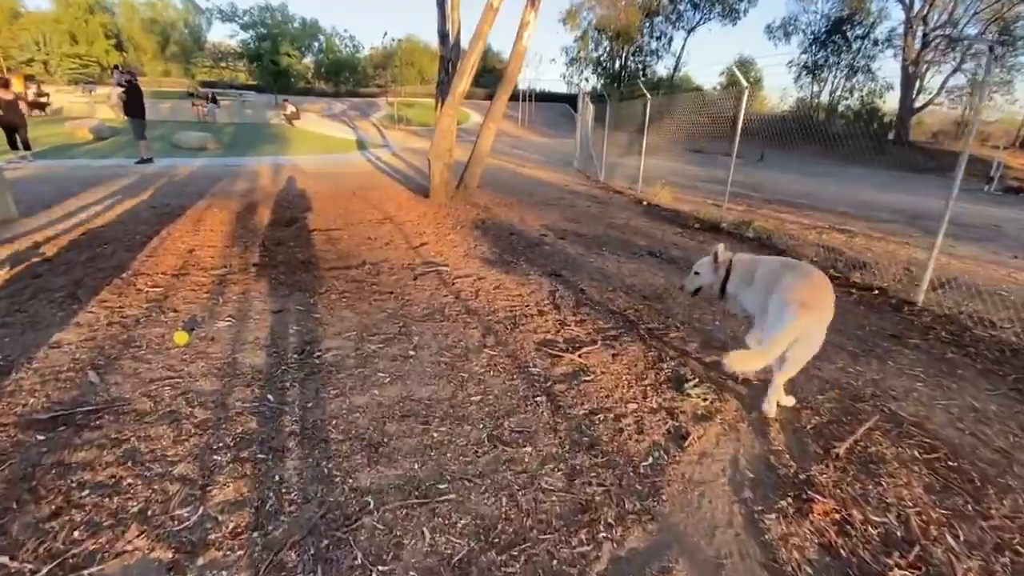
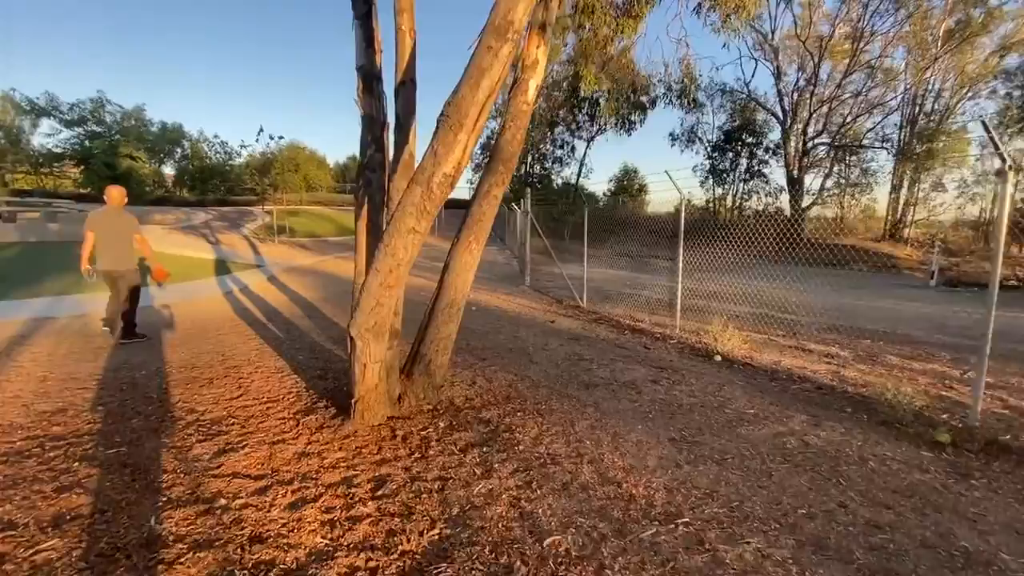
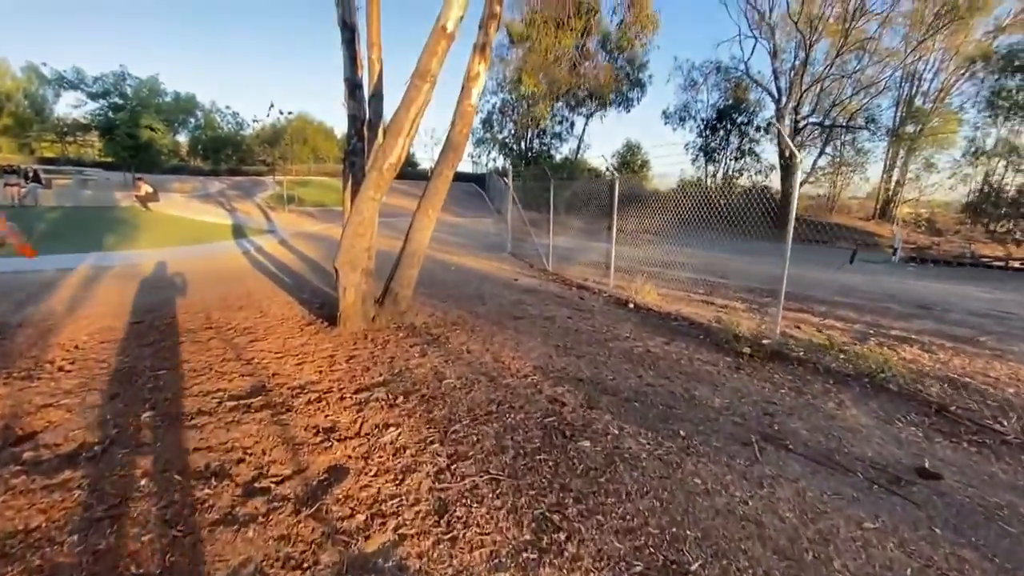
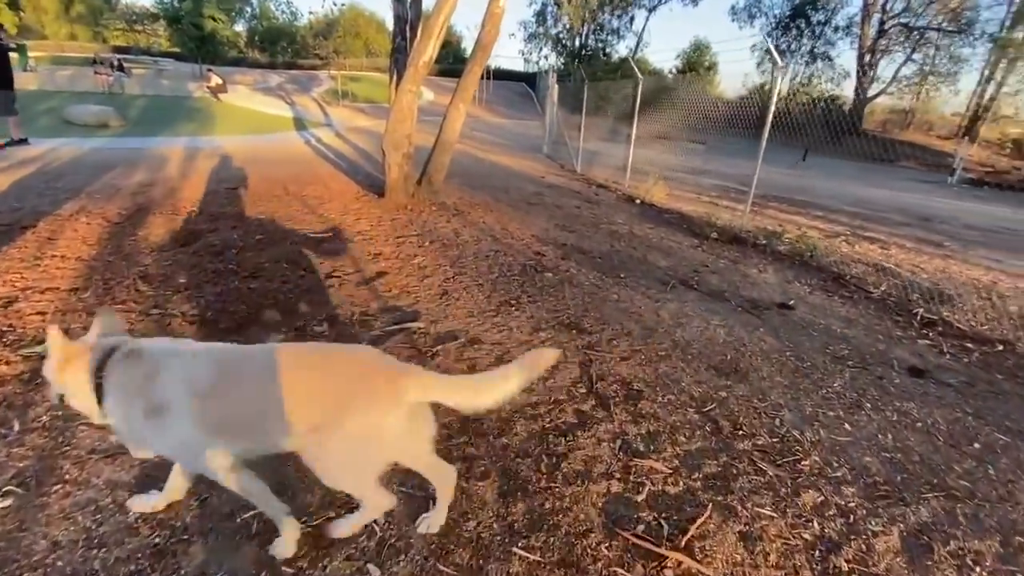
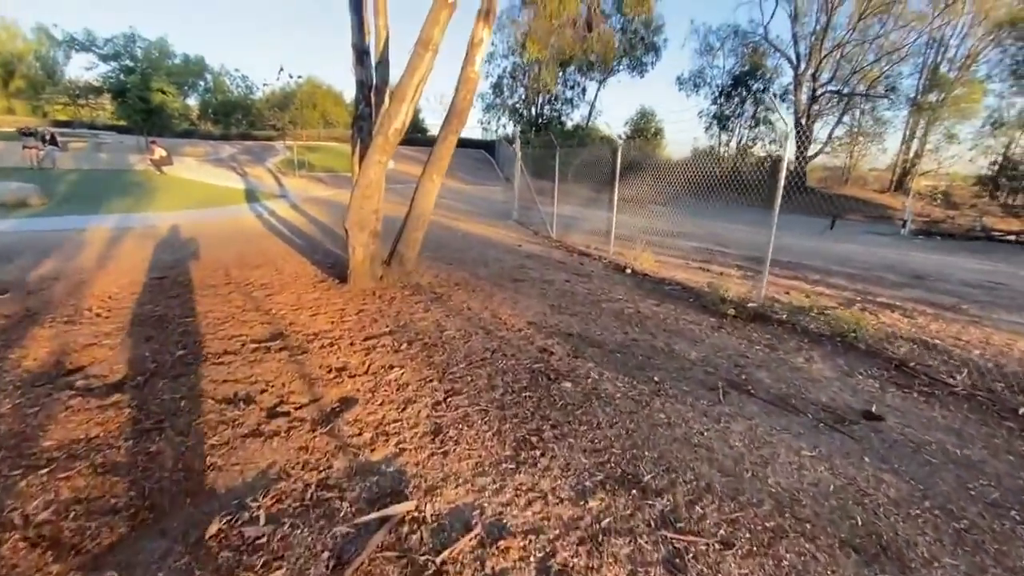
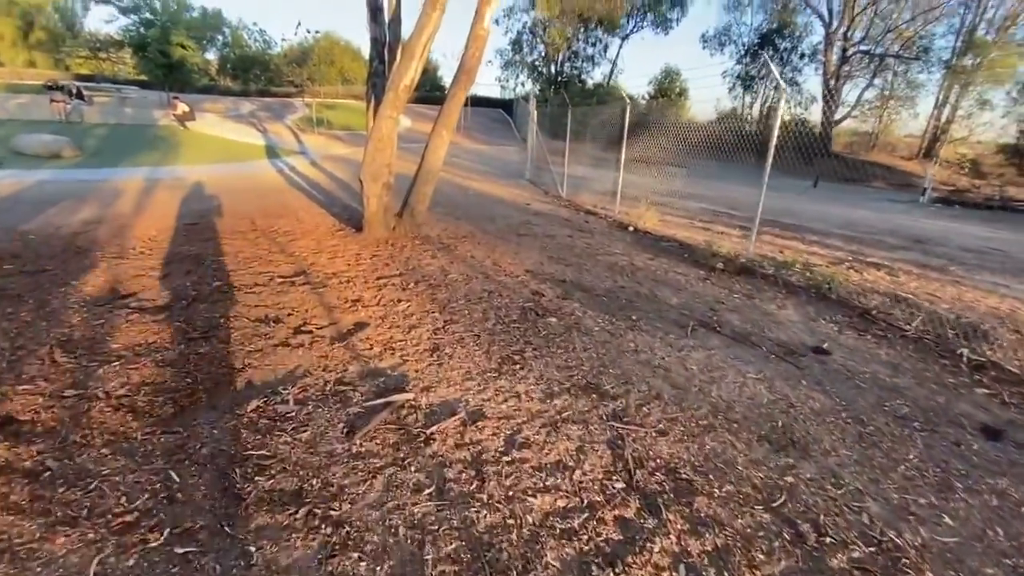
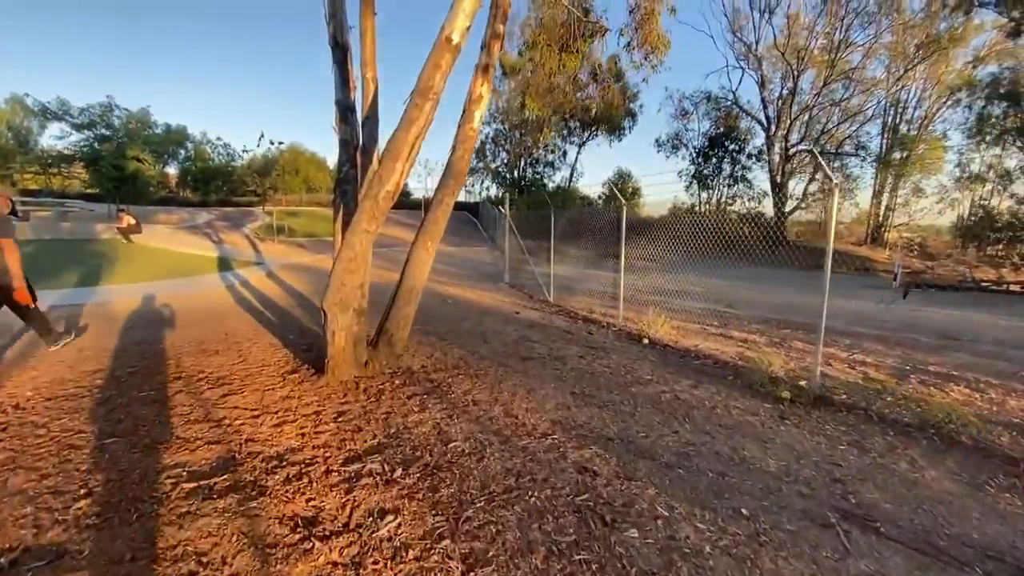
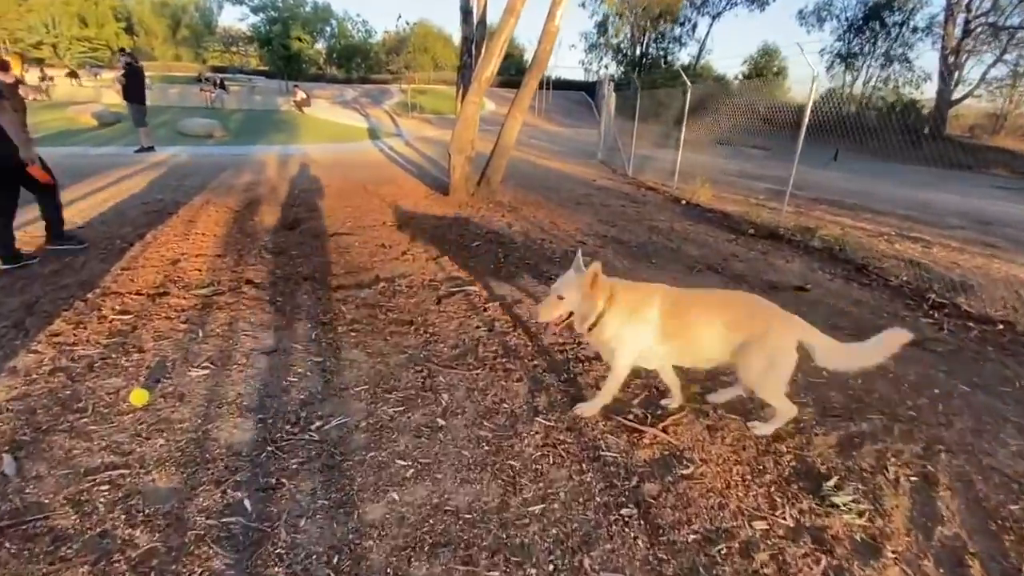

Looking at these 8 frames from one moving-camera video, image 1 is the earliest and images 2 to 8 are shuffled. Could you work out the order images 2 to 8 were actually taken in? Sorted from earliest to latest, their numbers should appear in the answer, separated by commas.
8, 4, 6, 5, 3, 7, 2
